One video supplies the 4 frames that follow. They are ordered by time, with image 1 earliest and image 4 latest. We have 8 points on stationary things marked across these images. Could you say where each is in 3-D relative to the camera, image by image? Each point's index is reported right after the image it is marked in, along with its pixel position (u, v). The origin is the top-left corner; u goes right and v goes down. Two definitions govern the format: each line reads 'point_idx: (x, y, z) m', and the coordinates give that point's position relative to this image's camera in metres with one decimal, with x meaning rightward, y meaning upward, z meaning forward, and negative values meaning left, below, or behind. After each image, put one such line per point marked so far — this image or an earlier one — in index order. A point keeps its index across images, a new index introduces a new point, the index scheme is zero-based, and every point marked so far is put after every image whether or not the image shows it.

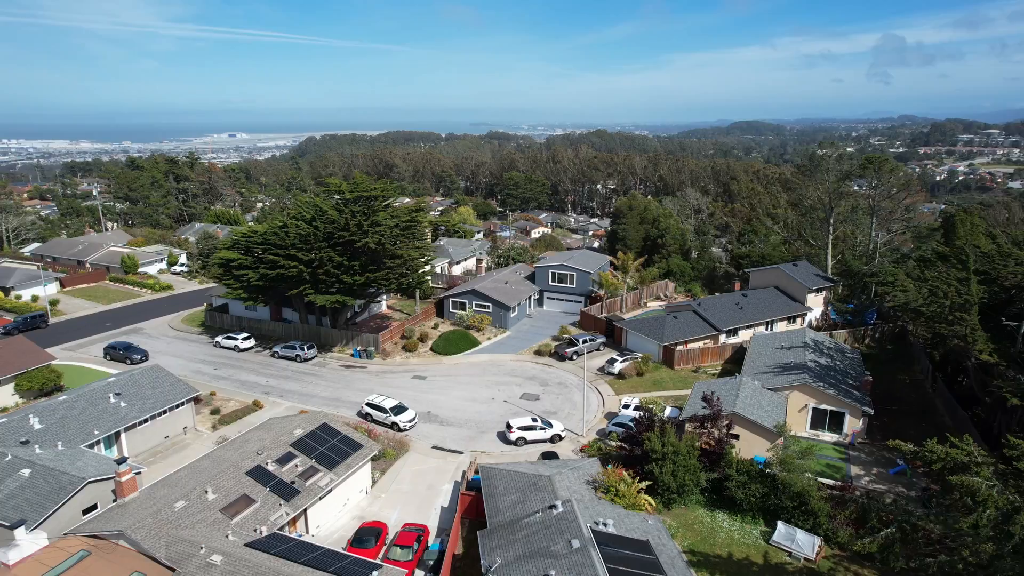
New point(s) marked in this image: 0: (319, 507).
0: (-5.1, -5.8, +15.5) m
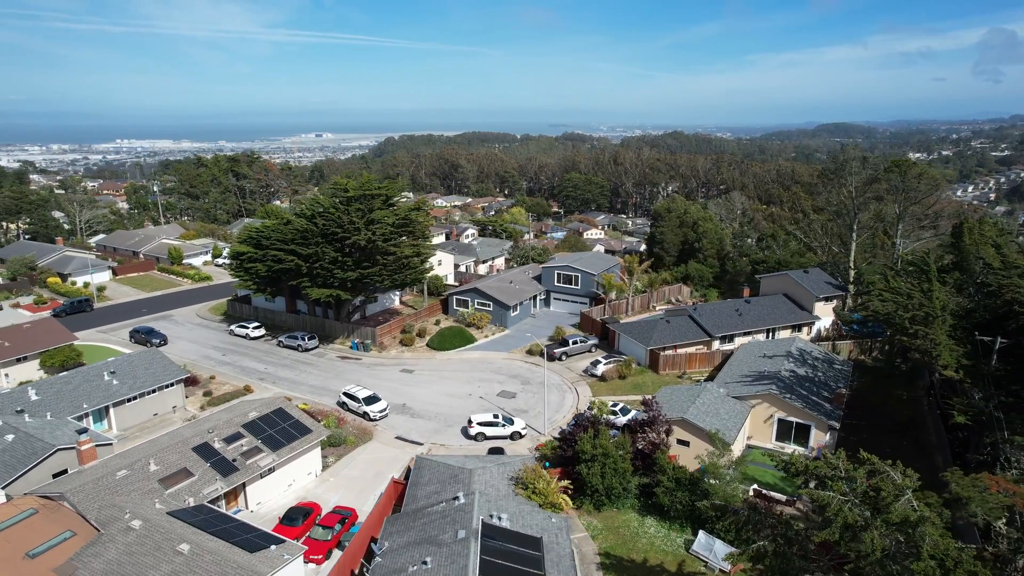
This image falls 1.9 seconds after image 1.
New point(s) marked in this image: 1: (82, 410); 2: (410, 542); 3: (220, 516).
0: (-7.1, -5.5, +16.4) m
1: (-14.4, -4.1, +19.7) m
2: (-2.2, -5.4, +12.6) m
3: (-6.9, -5.4, +13.9) m
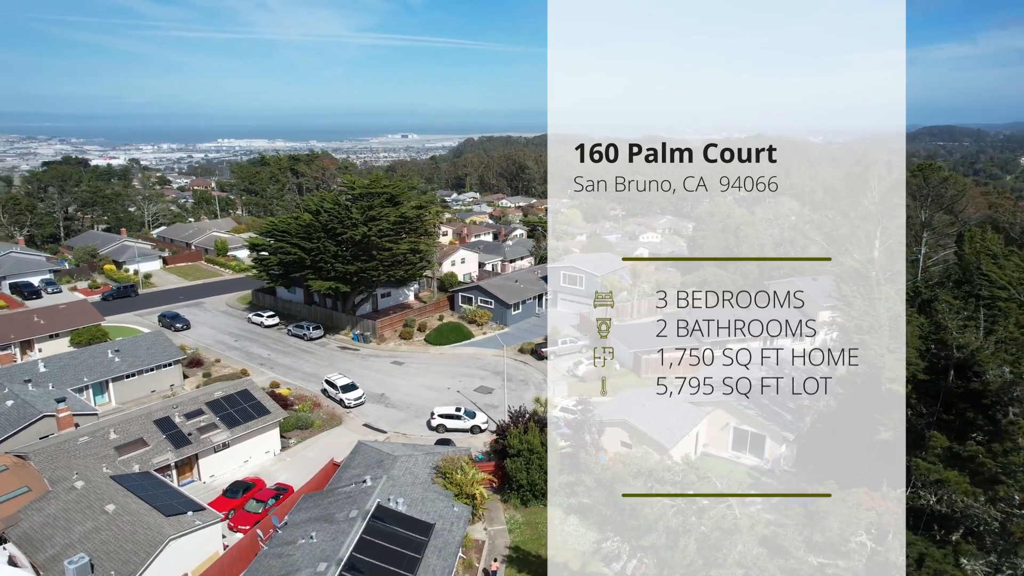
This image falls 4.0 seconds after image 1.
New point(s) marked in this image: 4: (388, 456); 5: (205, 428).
0: (-9.0, -5.1, +17.6) m
1: (-15.9, -3.5, +21.7) m
2: (-4.5, -5.2, +13.3) m
3: (-9.1, -5.0, +15.1) m
4: (-3.4, -4.6, +16.0) m
5: (-9.3, -4.2, +17.8) m
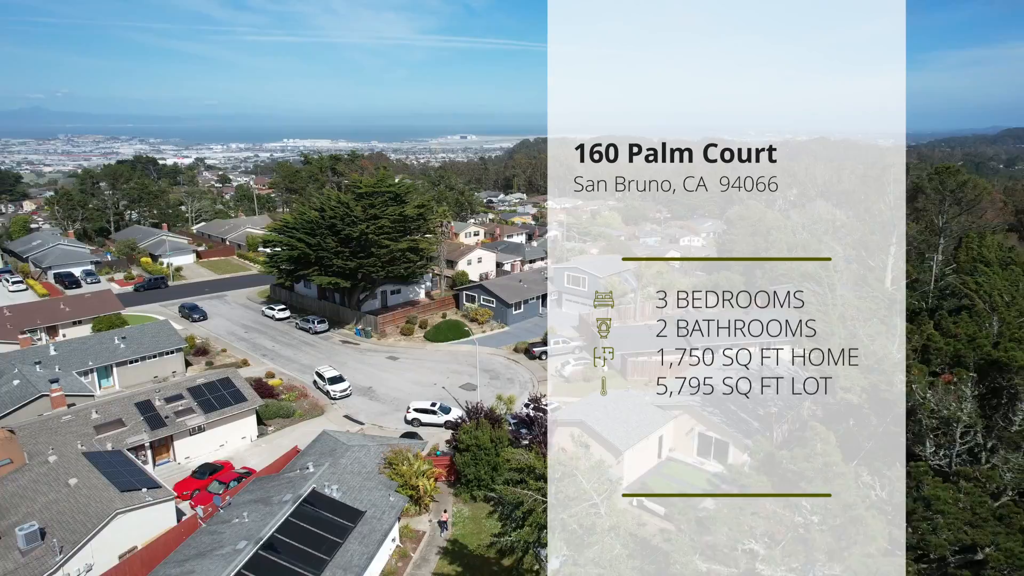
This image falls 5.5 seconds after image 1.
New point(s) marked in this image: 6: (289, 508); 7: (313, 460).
0: (-10.2, -4.9, +18.6) m
1: (-16.8, -3.1, +23.2) m
2: (-6.2, -5.0, +13.9) m
3: (-10.6, -4.7, +16.1) m
4: (-4.8, -4.4, +16.5) m
5: (-10.5, -4.0, +18.8) m
6: (-4.9, -4.9, +13.0) m
7: (-5.3, -4.6, +15.8) m
